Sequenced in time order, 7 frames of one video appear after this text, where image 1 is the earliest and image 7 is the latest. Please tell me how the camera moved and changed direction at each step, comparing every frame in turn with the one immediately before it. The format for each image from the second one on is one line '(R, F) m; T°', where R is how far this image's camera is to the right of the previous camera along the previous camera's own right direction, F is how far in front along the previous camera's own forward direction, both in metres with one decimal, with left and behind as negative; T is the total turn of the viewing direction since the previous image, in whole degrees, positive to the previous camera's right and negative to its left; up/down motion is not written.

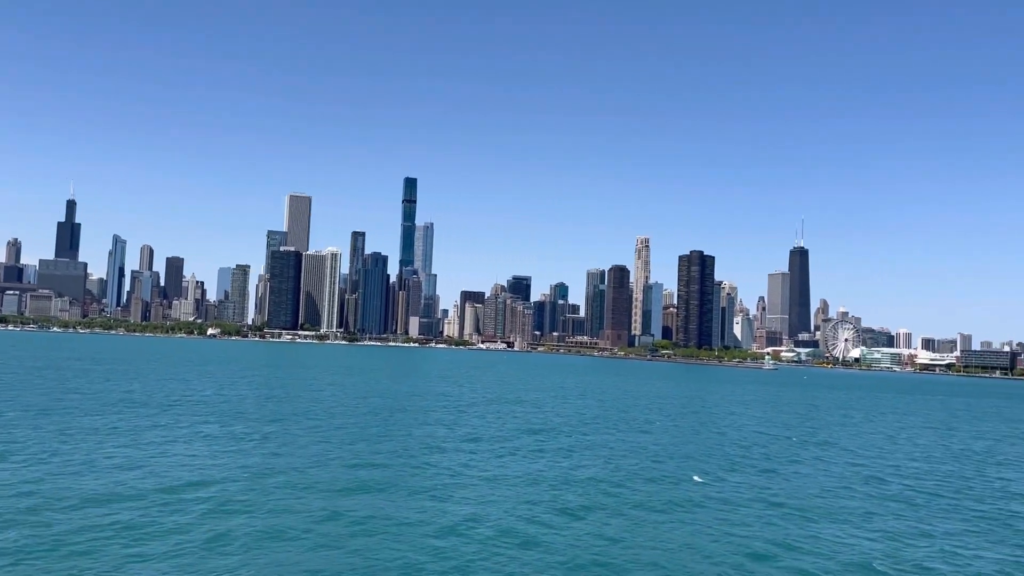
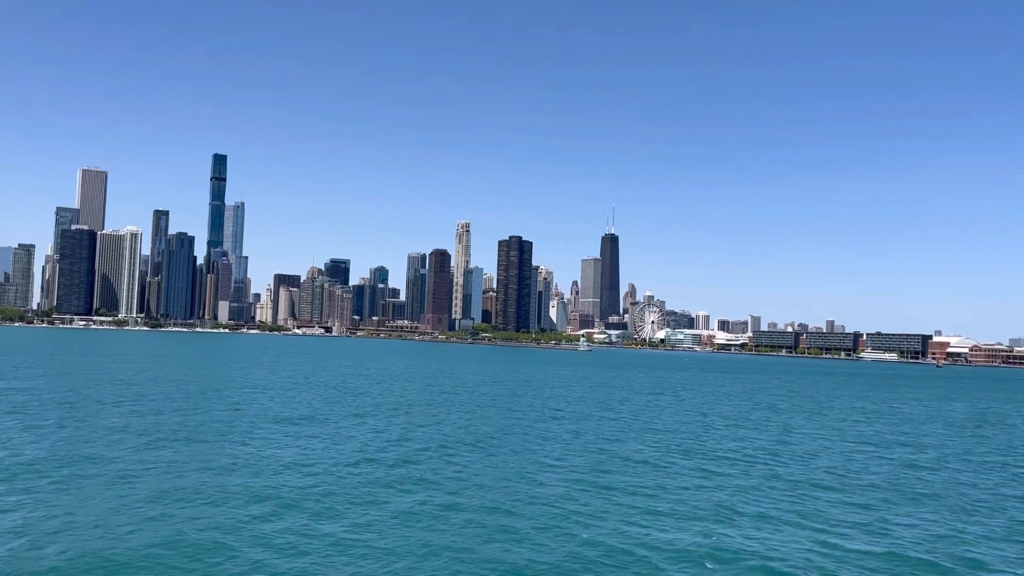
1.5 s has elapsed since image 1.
(0.0, +0.3) m; +9°
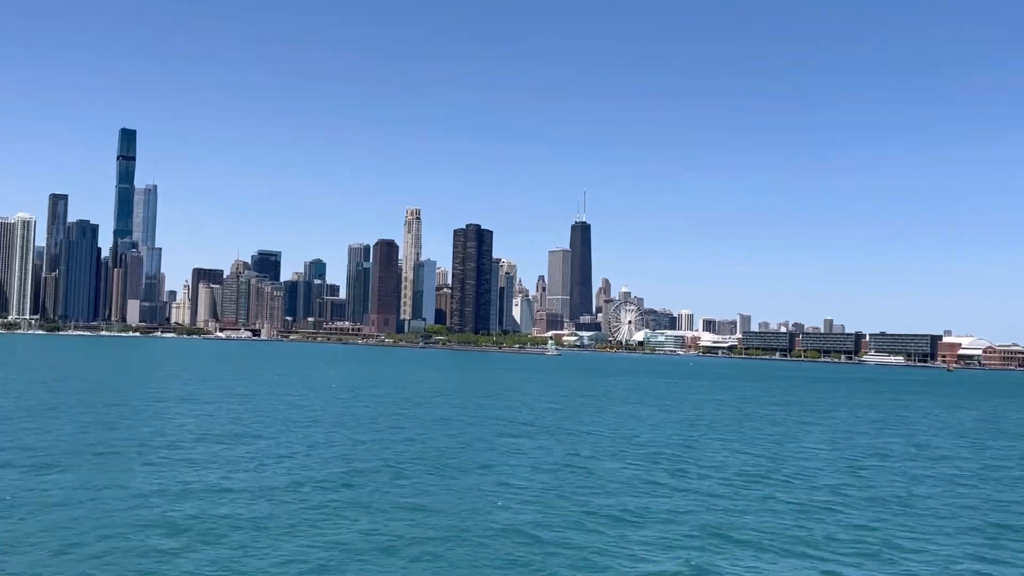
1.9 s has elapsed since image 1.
(-0.2, +18.9) m; +2°
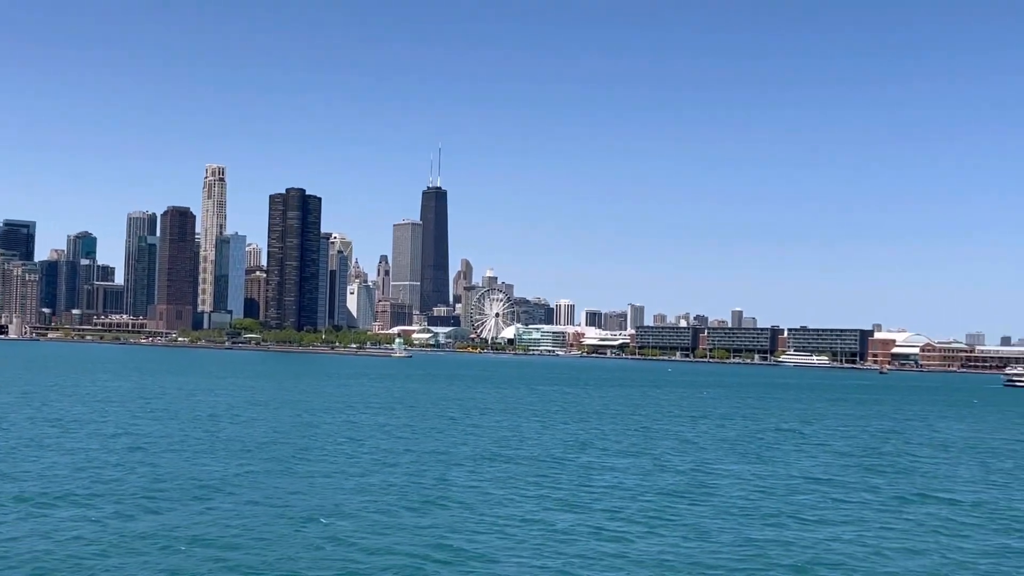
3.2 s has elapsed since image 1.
(+1.6, +27.7) m; +7°
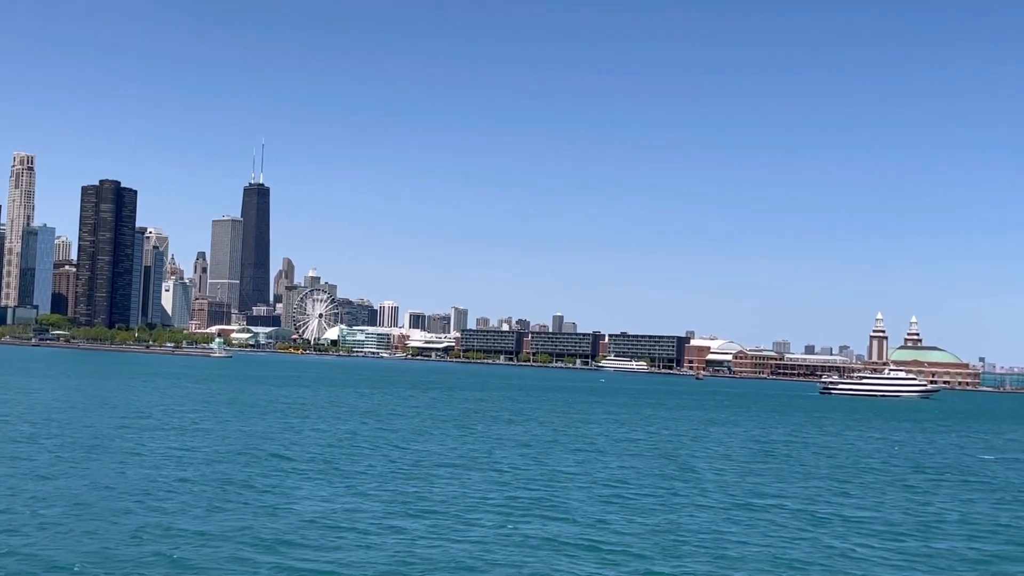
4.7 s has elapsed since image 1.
(-1.2, 0.0) m; +9°
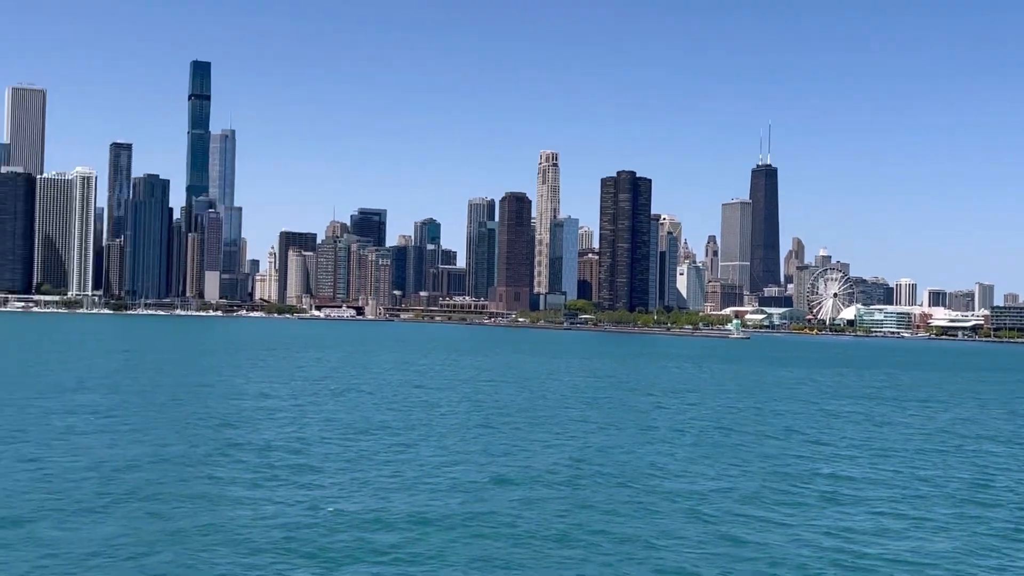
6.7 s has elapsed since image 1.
(-1.5, -0.9) m; -24°
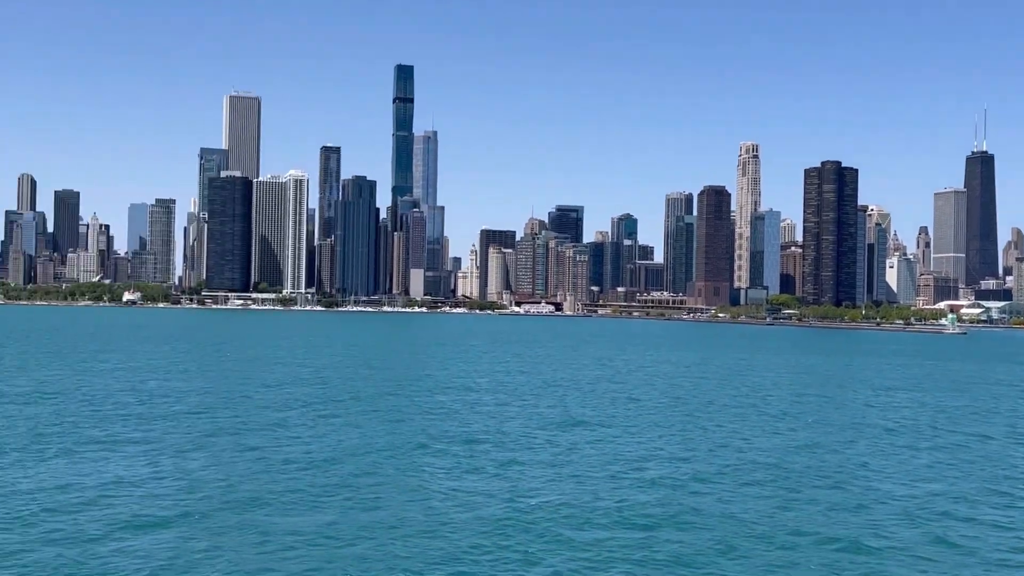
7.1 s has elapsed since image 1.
(+0.1, 0.0) m; -10°
